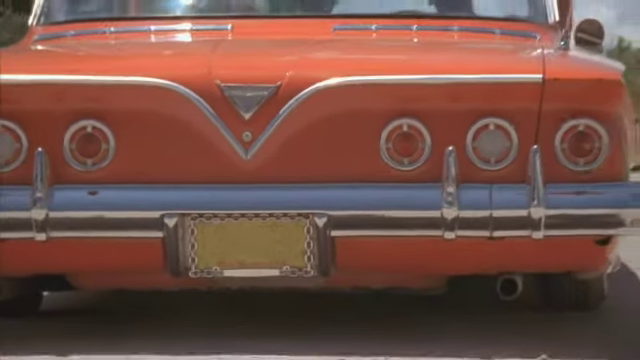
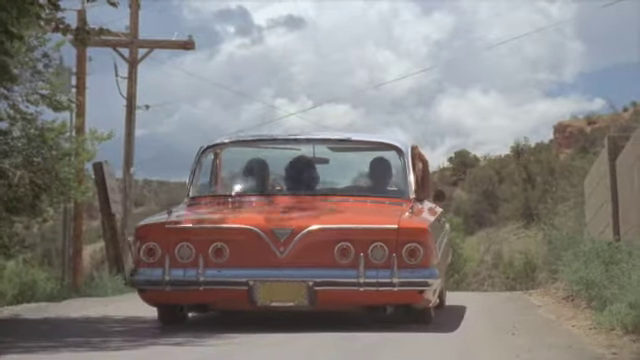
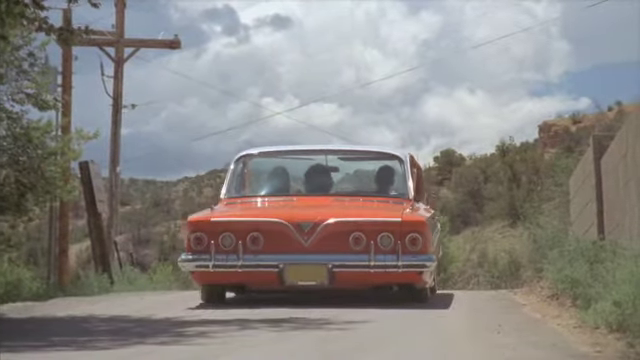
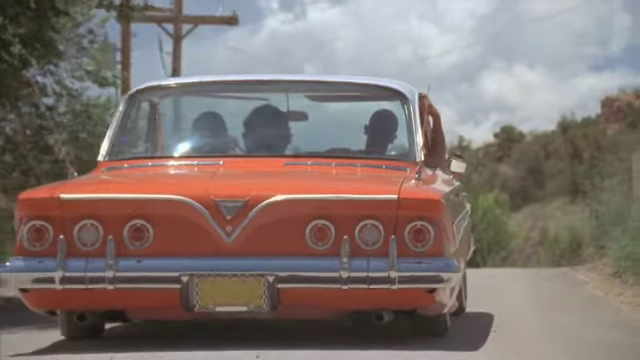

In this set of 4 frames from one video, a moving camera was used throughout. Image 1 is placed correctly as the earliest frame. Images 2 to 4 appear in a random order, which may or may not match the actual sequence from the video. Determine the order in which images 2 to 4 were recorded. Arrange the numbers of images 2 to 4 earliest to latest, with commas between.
4, 2, 3
